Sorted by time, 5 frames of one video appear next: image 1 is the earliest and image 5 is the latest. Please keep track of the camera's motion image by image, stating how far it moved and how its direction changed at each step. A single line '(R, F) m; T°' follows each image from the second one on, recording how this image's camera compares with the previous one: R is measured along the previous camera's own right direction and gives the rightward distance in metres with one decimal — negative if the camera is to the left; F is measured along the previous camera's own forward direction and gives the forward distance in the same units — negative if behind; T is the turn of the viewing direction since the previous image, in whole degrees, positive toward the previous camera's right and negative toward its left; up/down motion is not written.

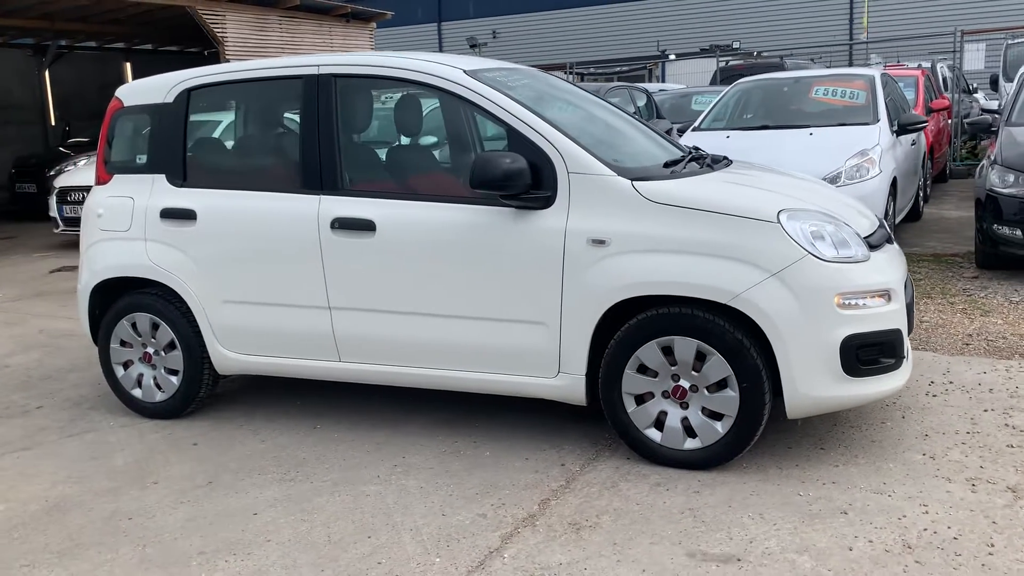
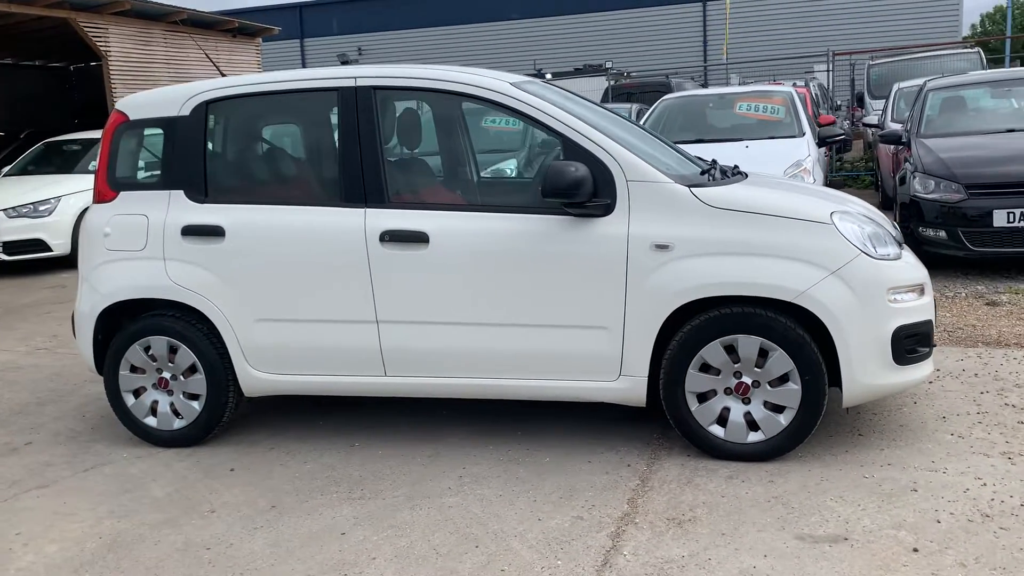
(-0.9, 0.0) m; +9°
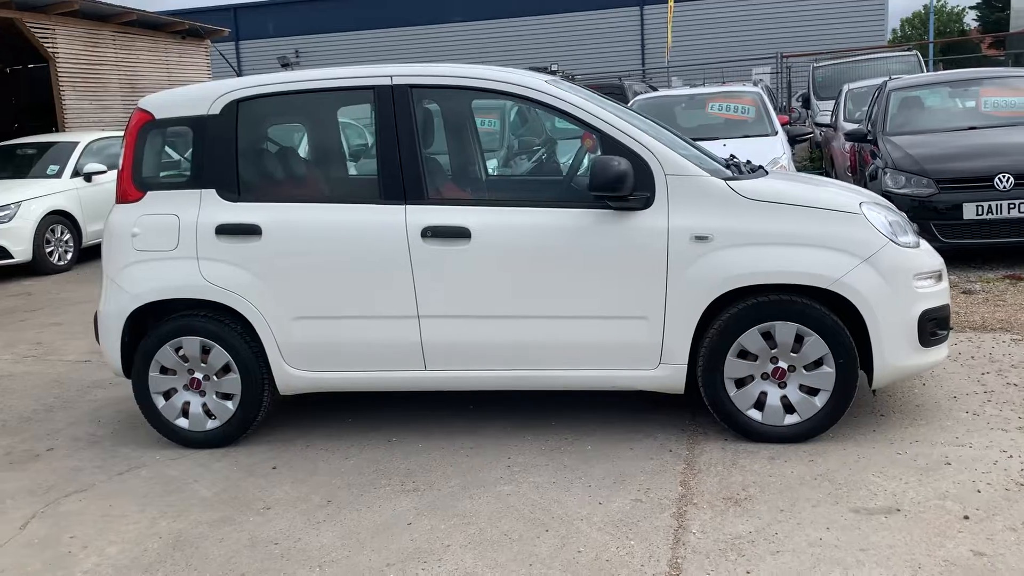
(-0.5, -0.1) m; +4°
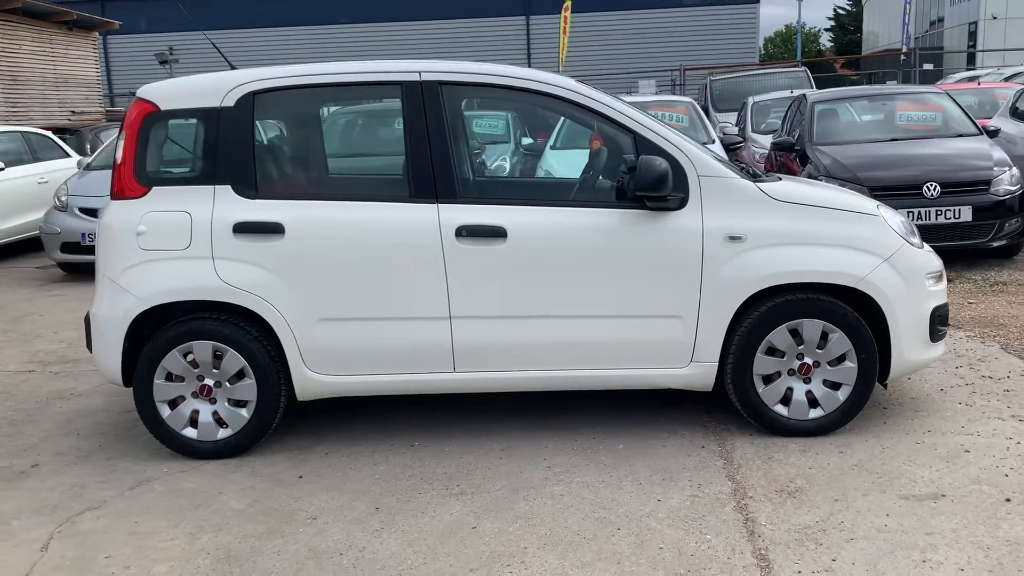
(-0.7, +0.1) m; +8°
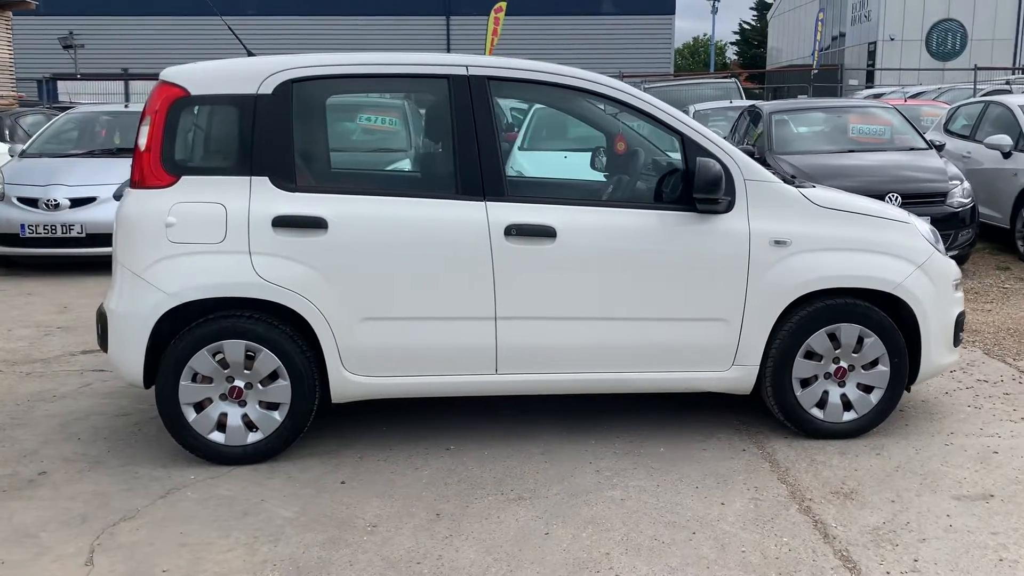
(-0.6, +0.1) m; +6°
